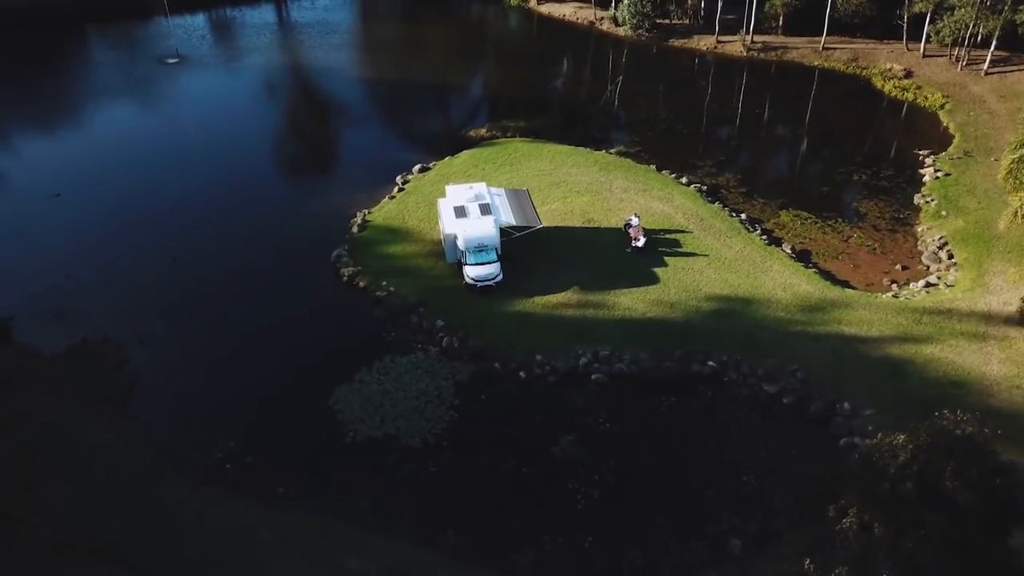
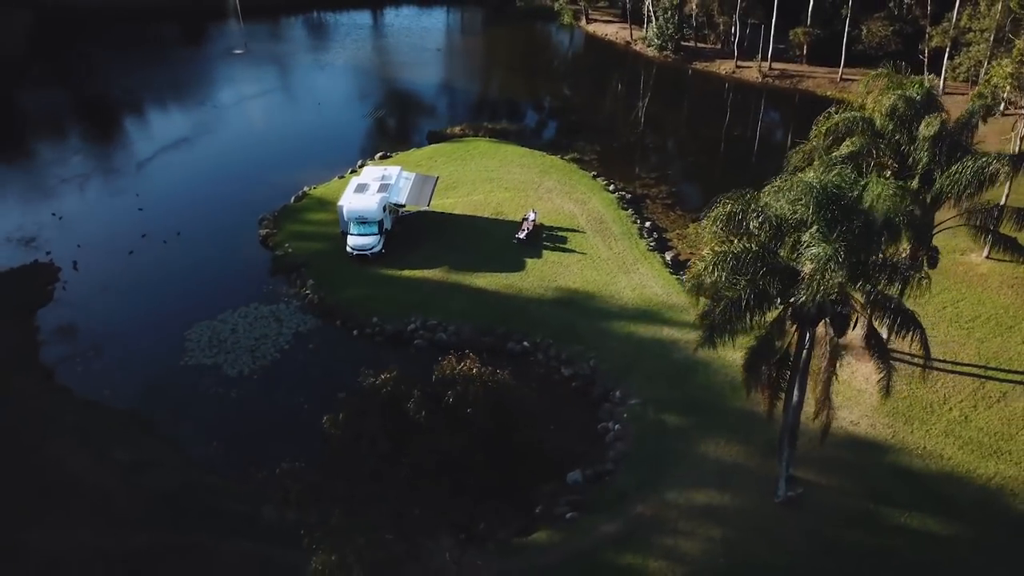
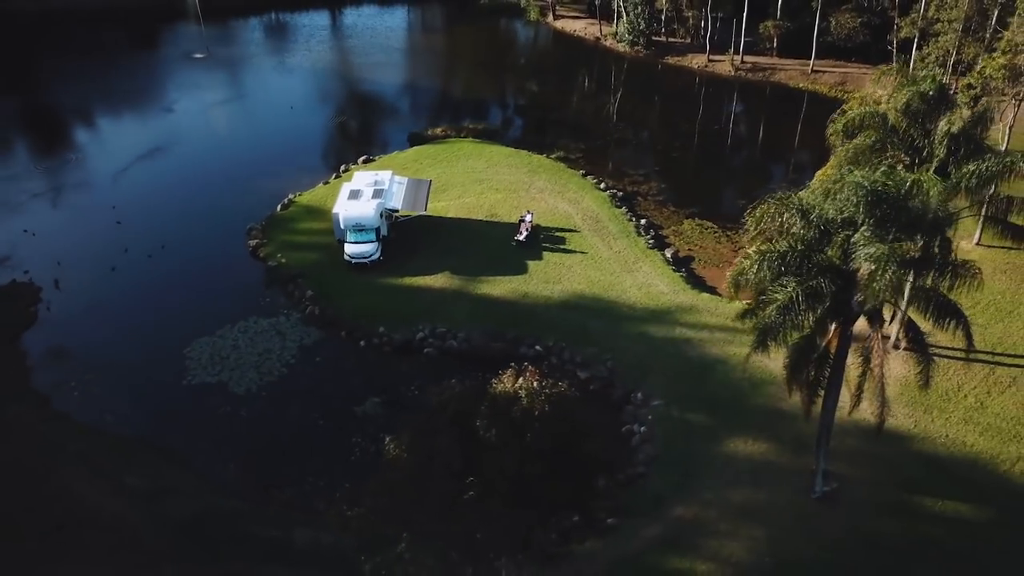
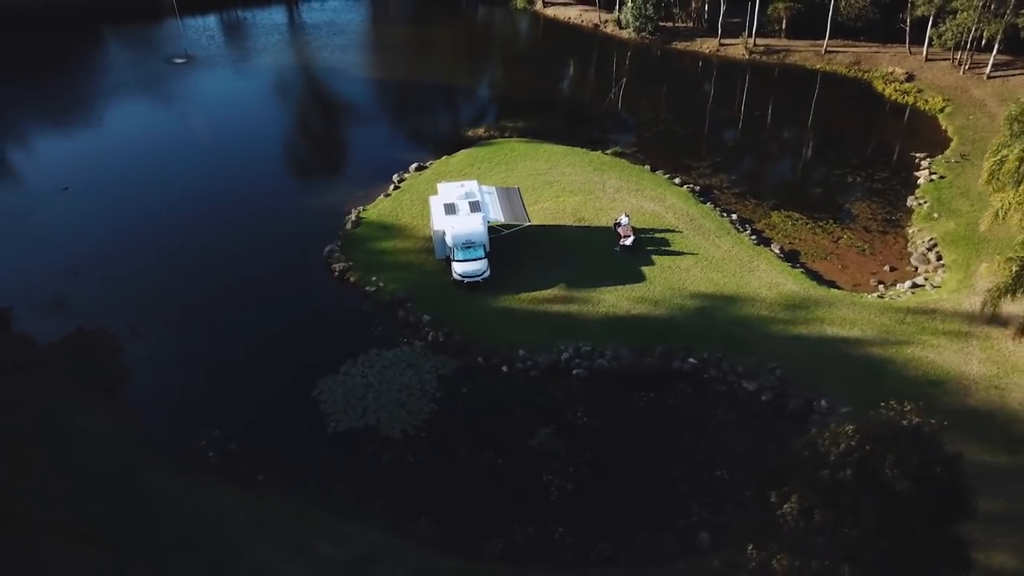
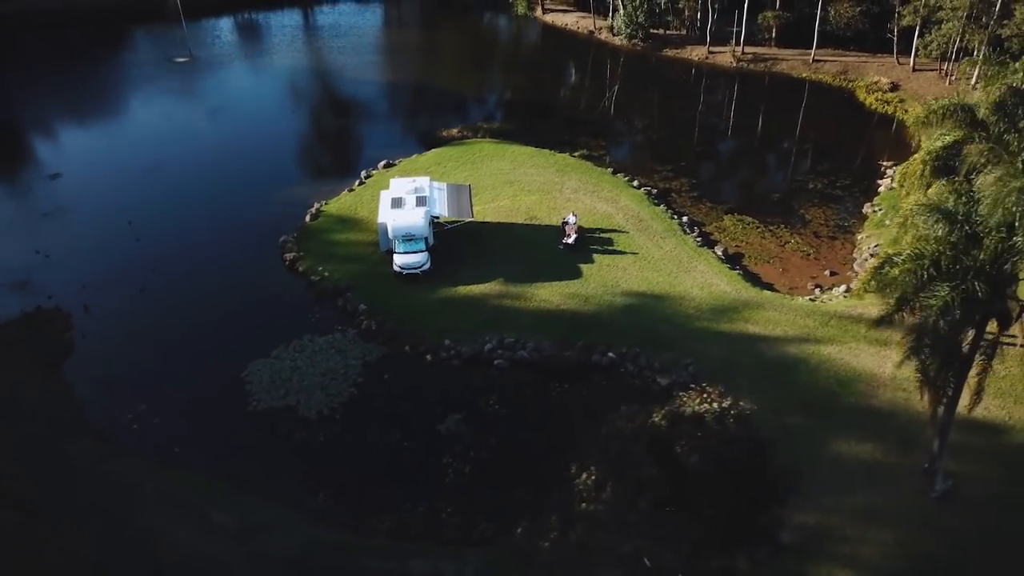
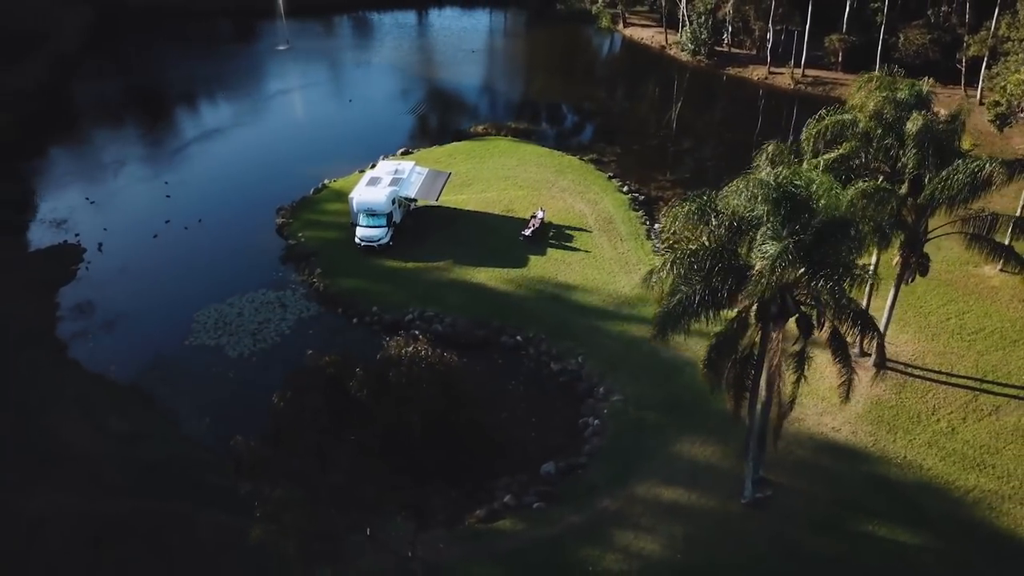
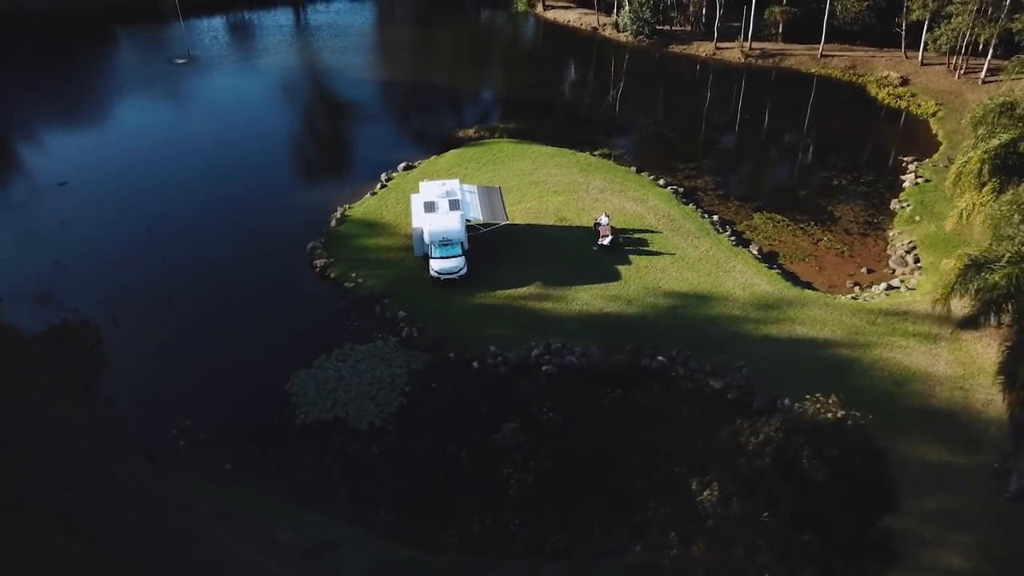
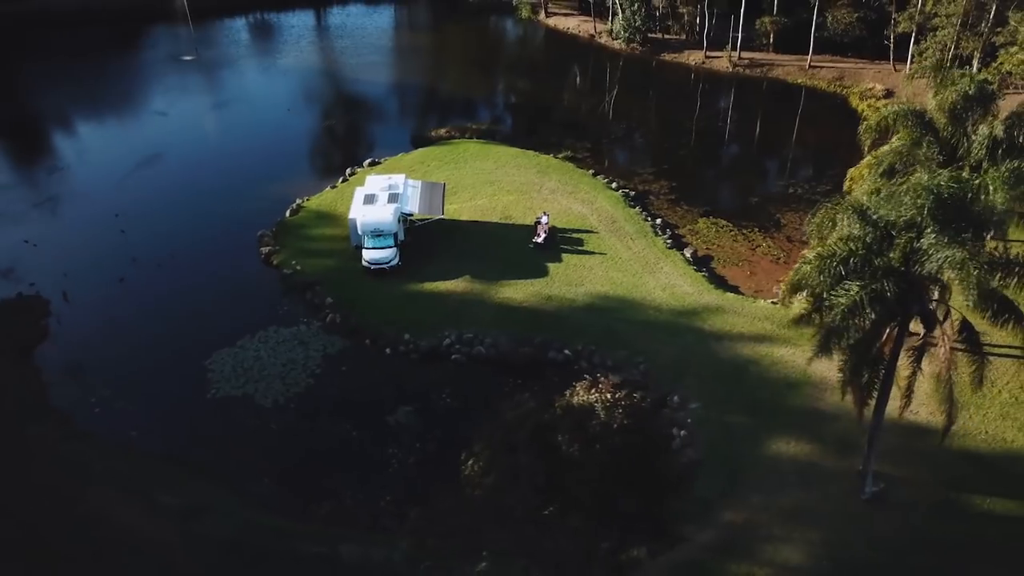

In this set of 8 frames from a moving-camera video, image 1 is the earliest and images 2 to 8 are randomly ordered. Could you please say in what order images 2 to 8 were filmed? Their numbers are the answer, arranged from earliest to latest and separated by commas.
4, 7, 5, 8, 3, 2, 6
